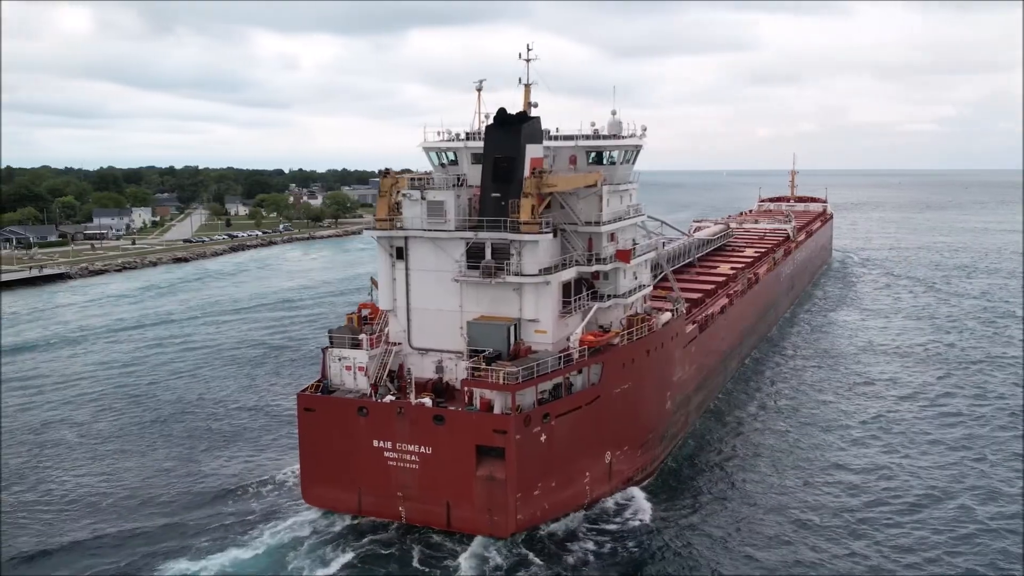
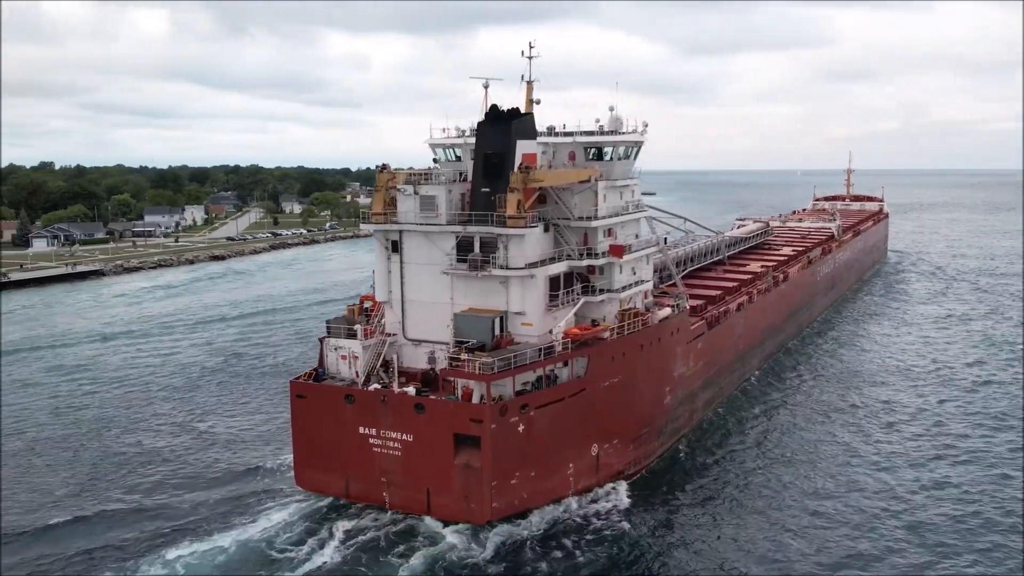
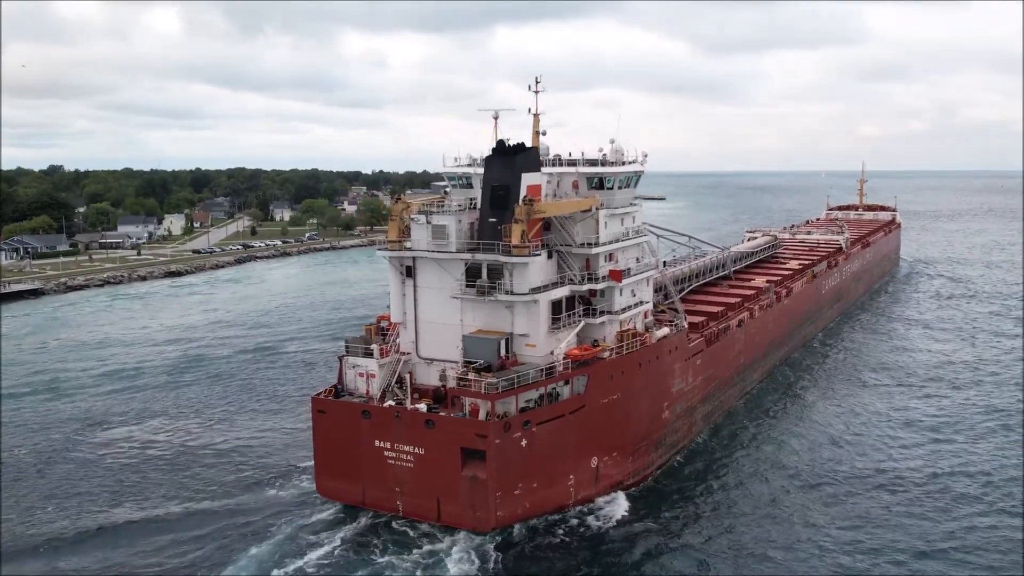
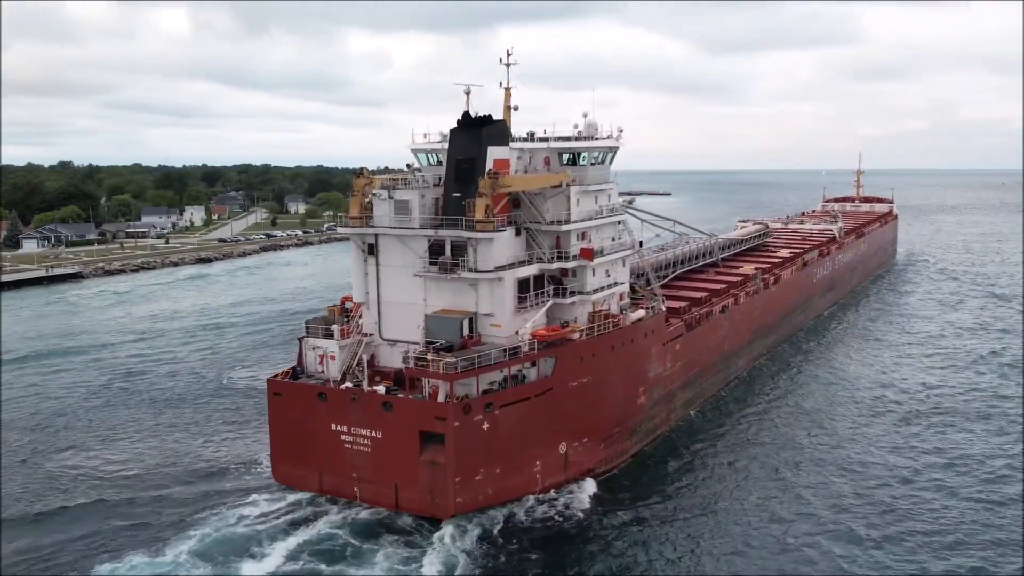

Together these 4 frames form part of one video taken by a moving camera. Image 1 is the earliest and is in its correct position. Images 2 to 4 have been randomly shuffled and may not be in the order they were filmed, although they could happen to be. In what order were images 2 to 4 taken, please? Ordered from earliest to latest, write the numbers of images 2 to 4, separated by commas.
2, 4, 3
